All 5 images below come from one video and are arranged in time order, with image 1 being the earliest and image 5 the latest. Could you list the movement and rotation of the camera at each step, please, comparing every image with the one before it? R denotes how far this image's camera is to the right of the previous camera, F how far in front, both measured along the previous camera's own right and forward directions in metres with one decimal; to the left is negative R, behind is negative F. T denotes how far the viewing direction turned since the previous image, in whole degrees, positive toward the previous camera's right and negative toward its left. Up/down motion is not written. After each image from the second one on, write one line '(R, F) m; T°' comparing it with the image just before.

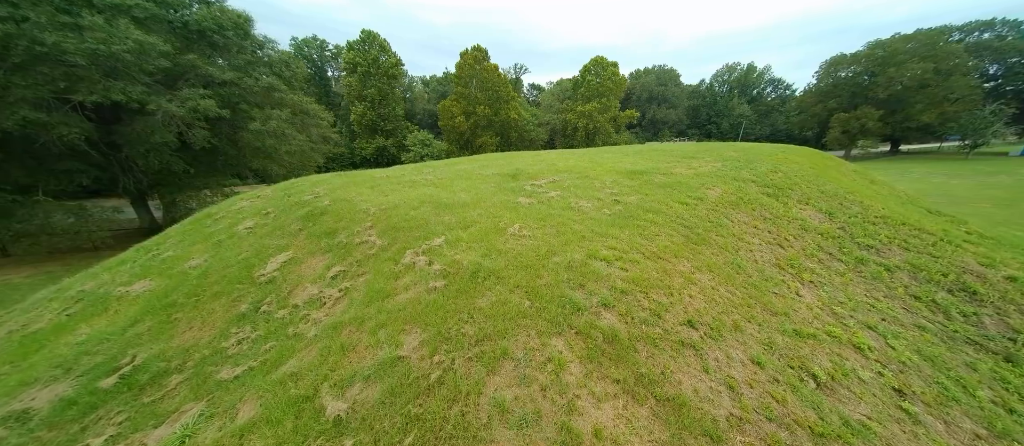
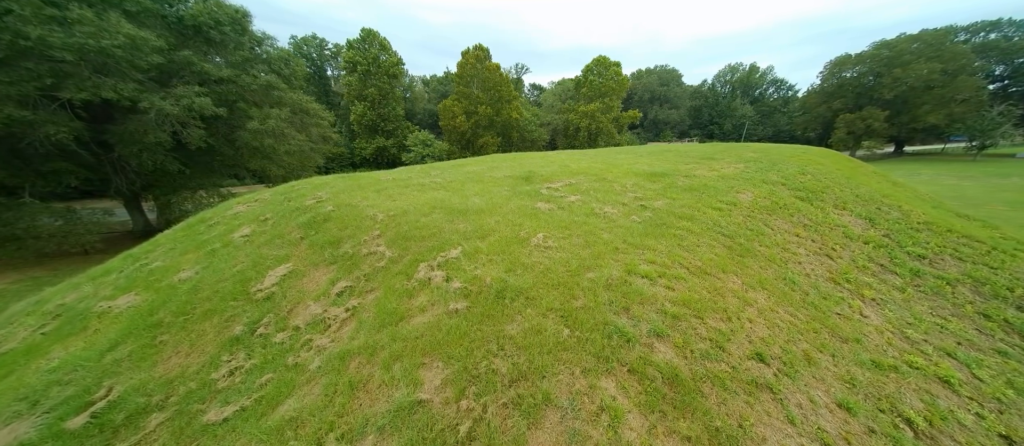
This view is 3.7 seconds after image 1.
(-0.4, +0.5) m; 0°
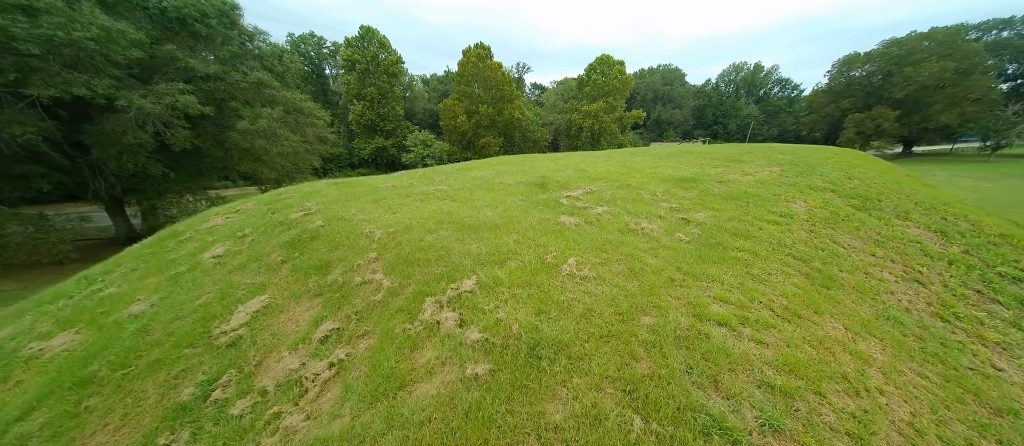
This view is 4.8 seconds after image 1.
(-0.4, +0.9) m; 0°
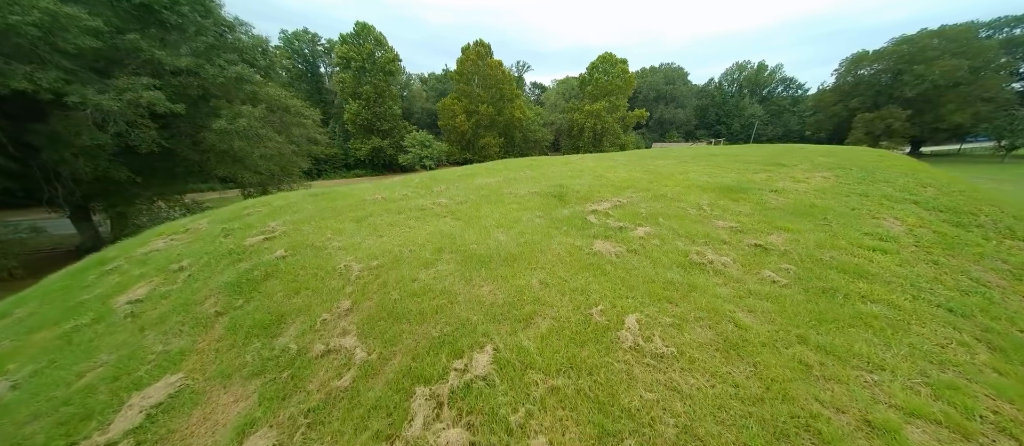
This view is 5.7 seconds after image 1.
(-0.3, +1.3) m; 0°
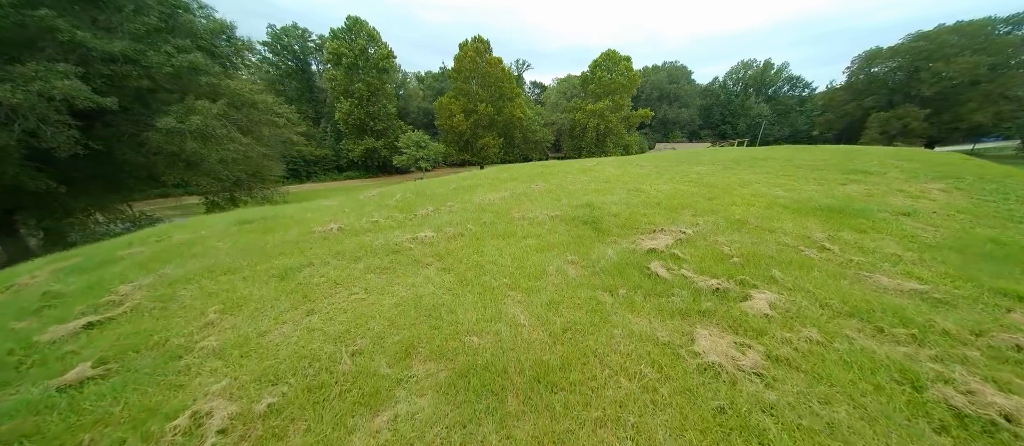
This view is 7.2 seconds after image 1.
(-0.3, +2.1) m; 0°
